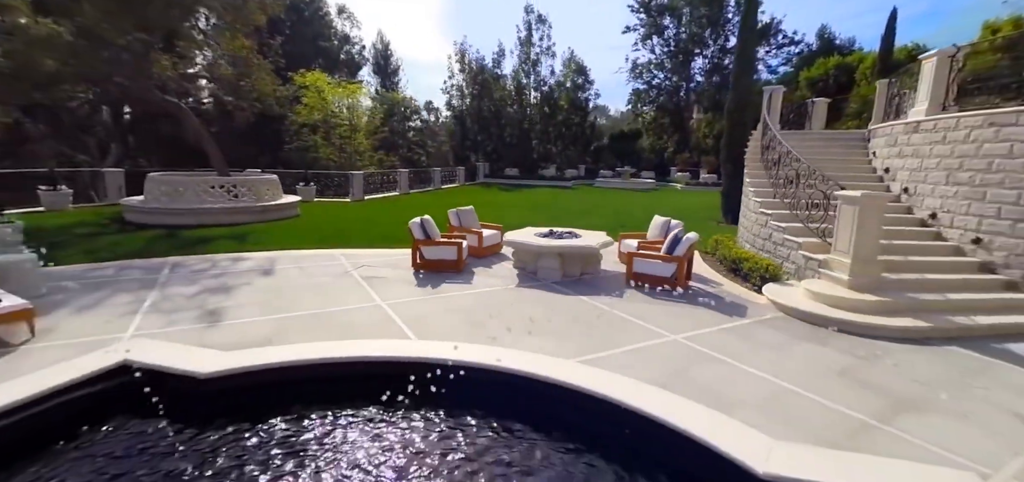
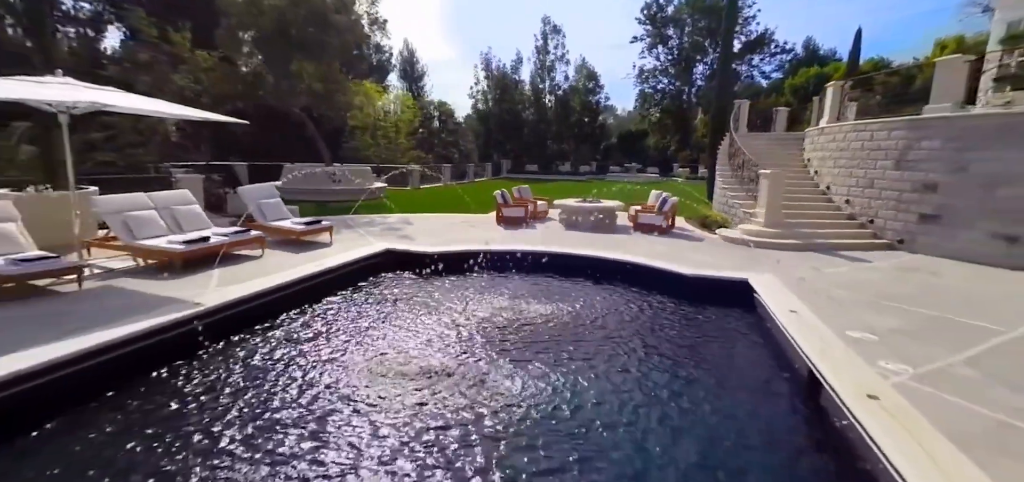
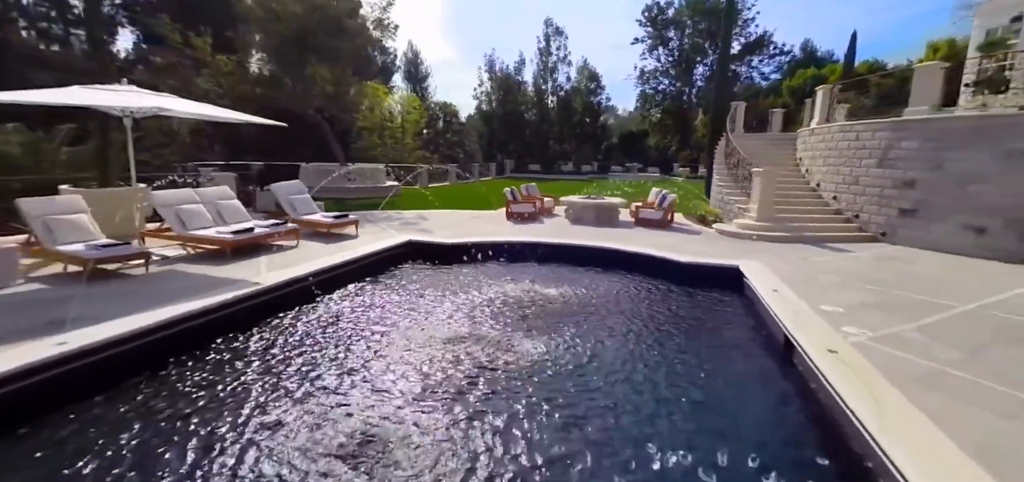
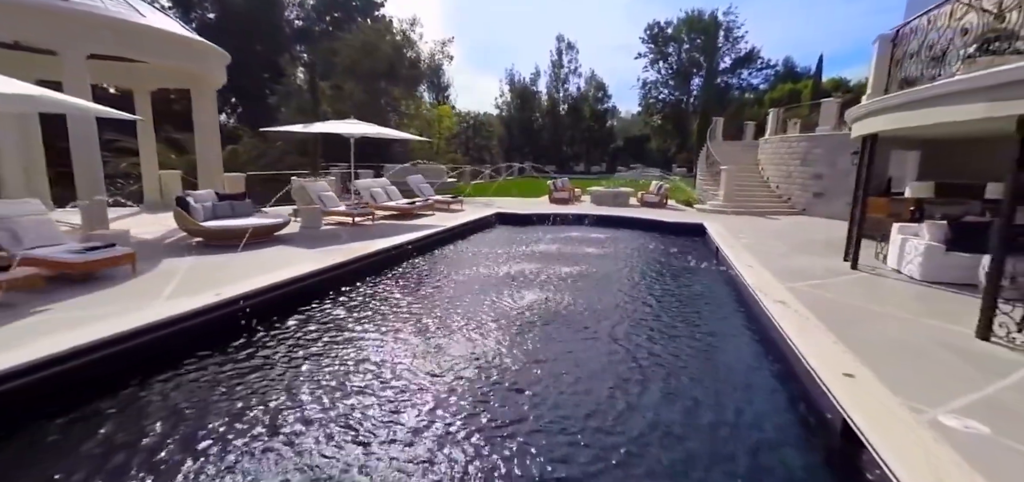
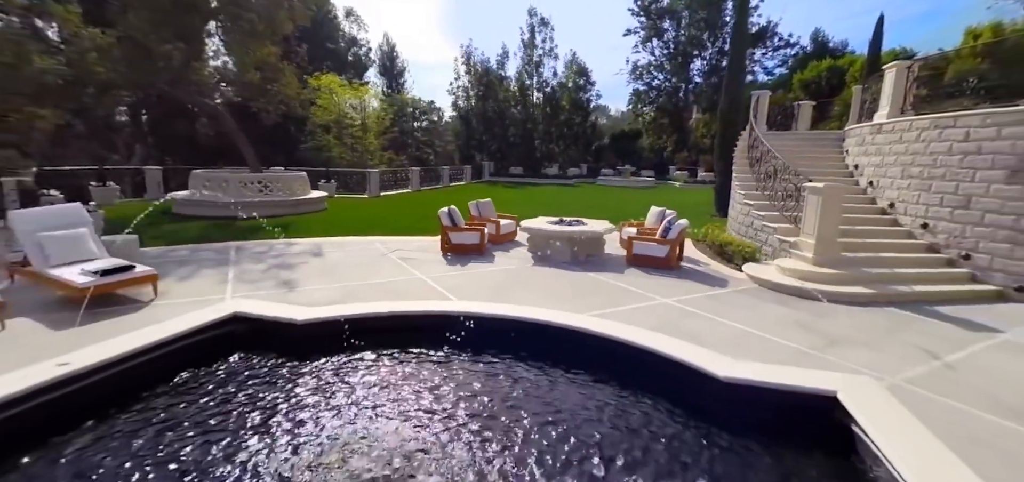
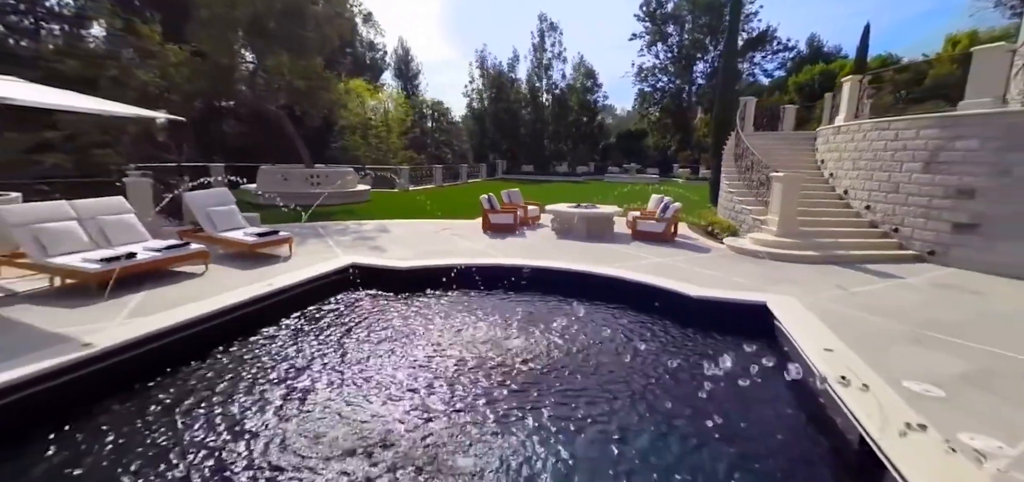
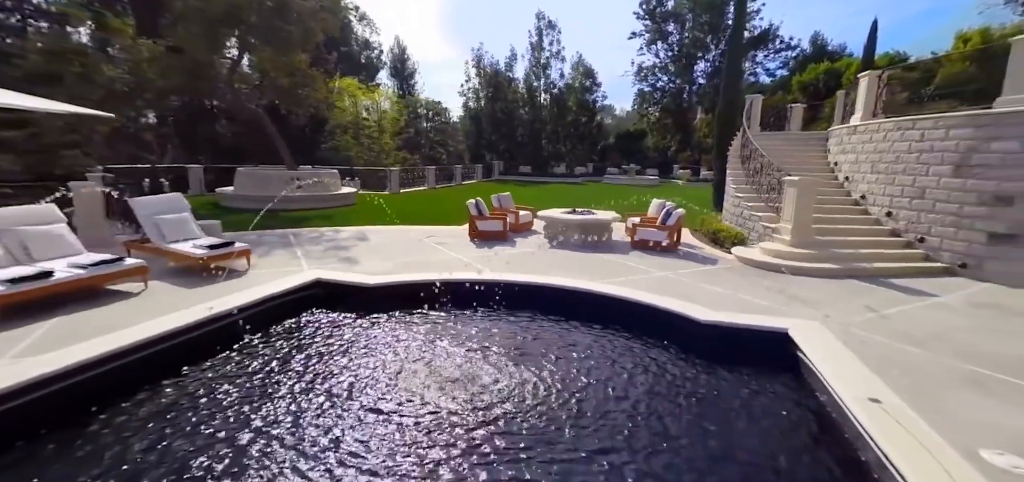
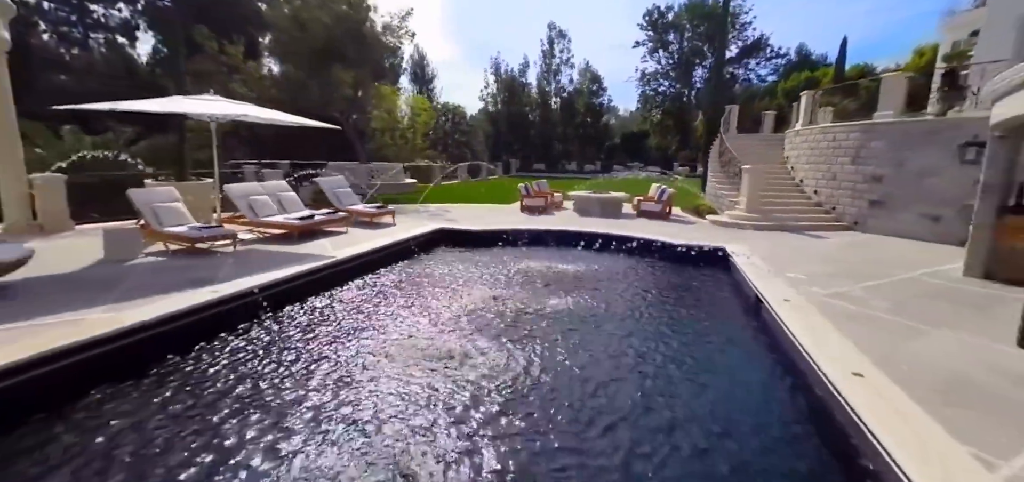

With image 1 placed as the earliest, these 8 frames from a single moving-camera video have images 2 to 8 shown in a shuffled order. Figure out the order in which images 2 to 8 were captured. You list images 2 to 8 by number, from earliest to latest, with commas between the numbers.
5, 7, 6, 2, 3, 8, 4
